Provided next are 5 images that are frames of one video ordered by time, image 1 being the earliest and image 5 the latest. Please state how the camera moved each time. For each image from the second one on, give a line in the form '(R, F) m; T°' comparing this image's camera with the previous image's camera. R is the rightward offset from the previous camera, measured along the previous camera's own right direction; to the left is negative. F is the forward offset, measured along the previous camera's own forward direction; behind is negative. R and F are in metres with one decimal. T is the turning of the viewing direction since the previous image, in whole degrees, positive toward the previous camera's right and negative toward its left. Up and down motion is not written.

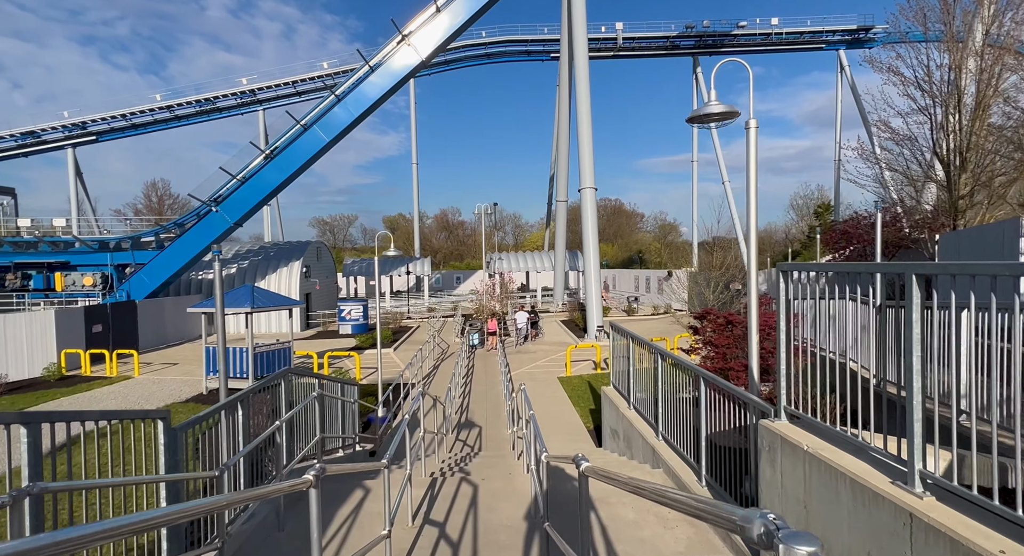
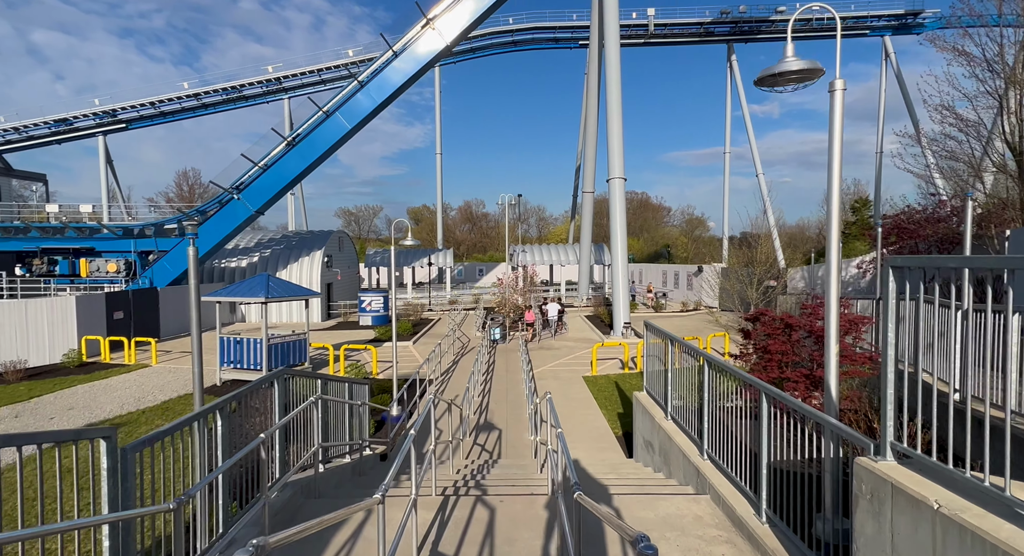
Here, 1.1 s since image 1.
(0.0, +0.7) m; -3°
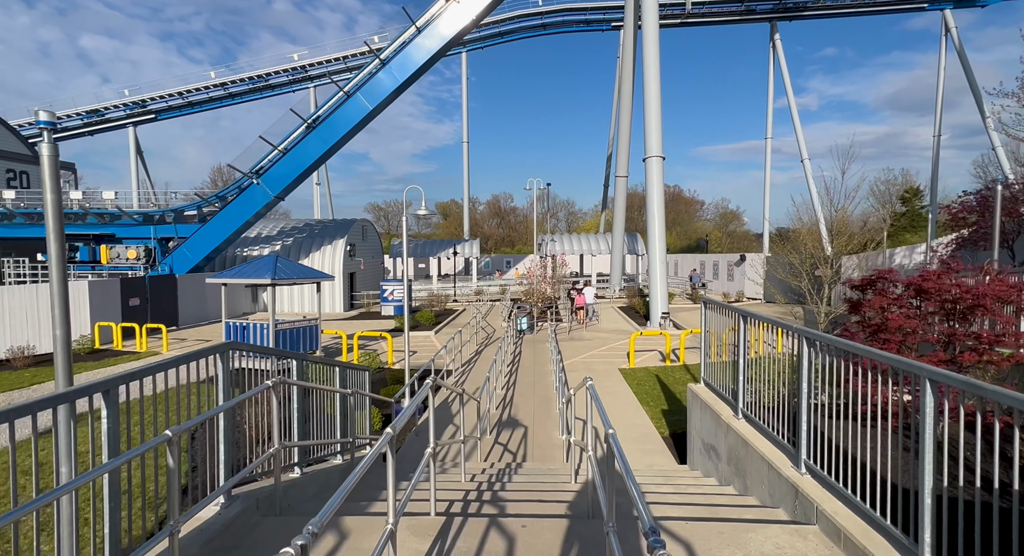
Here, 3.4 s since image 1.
(0.0, +1.3) m; -4°
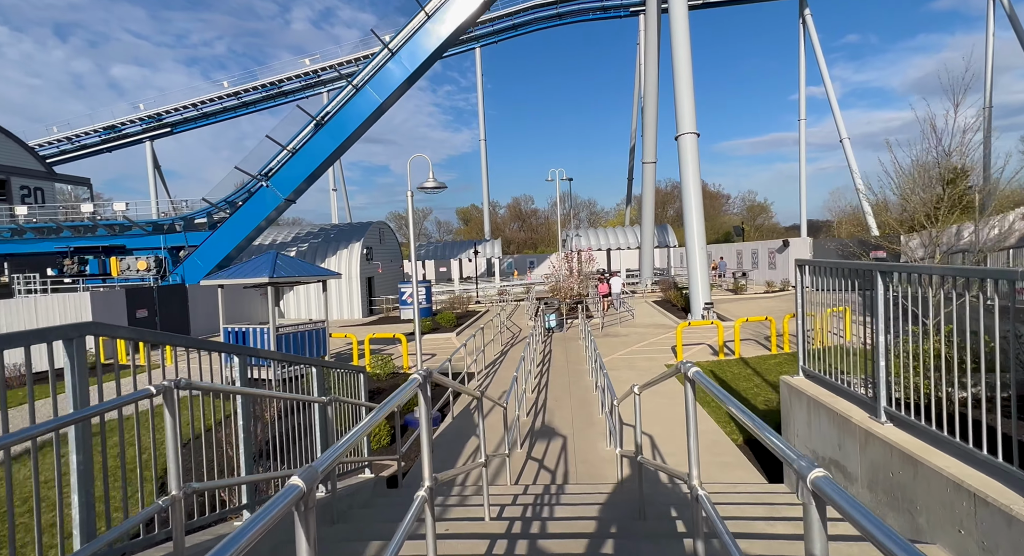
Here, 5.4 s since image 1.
(-0.1, +1.4) m; -3°
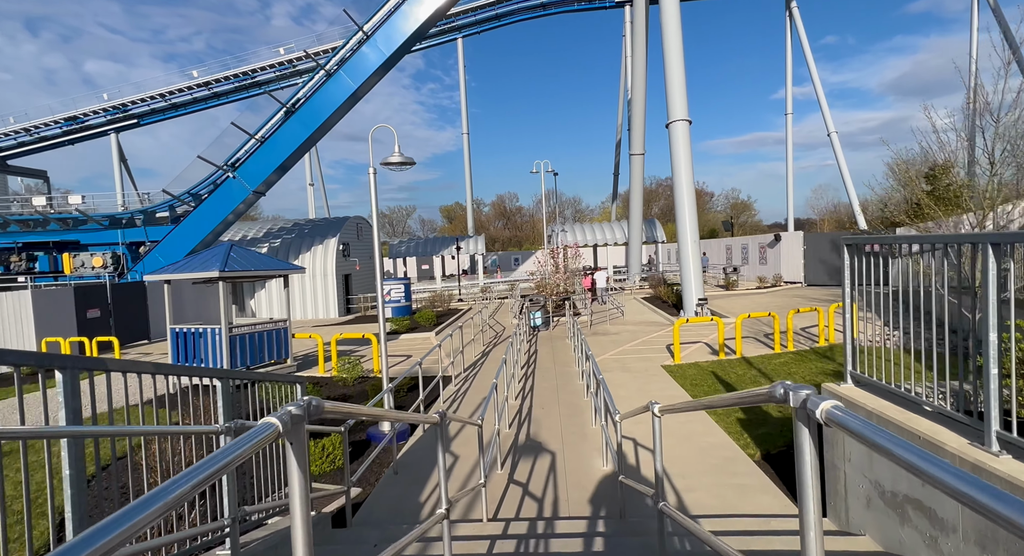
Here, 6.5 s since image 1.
(+0.1, +1.0) m; +2°
